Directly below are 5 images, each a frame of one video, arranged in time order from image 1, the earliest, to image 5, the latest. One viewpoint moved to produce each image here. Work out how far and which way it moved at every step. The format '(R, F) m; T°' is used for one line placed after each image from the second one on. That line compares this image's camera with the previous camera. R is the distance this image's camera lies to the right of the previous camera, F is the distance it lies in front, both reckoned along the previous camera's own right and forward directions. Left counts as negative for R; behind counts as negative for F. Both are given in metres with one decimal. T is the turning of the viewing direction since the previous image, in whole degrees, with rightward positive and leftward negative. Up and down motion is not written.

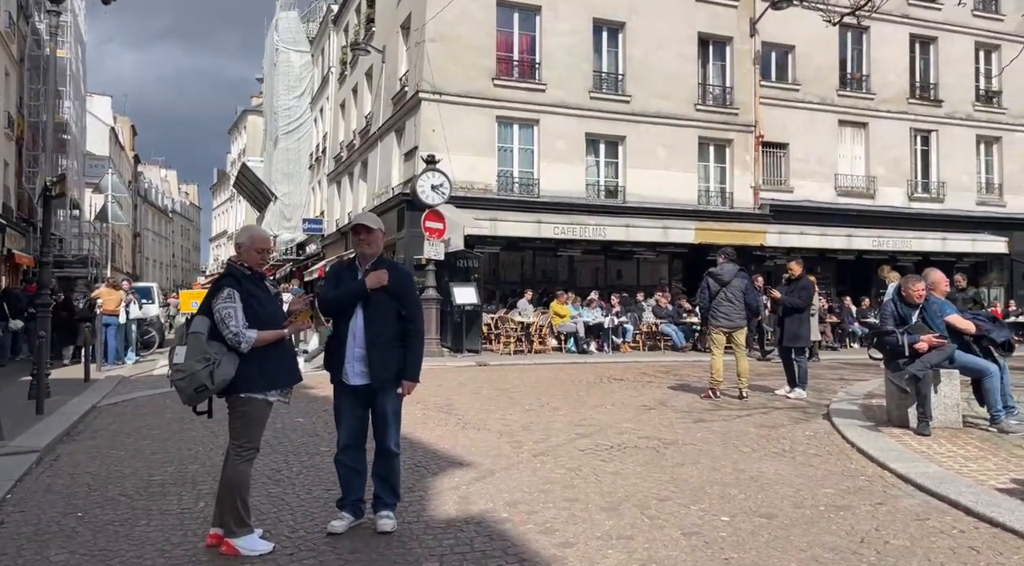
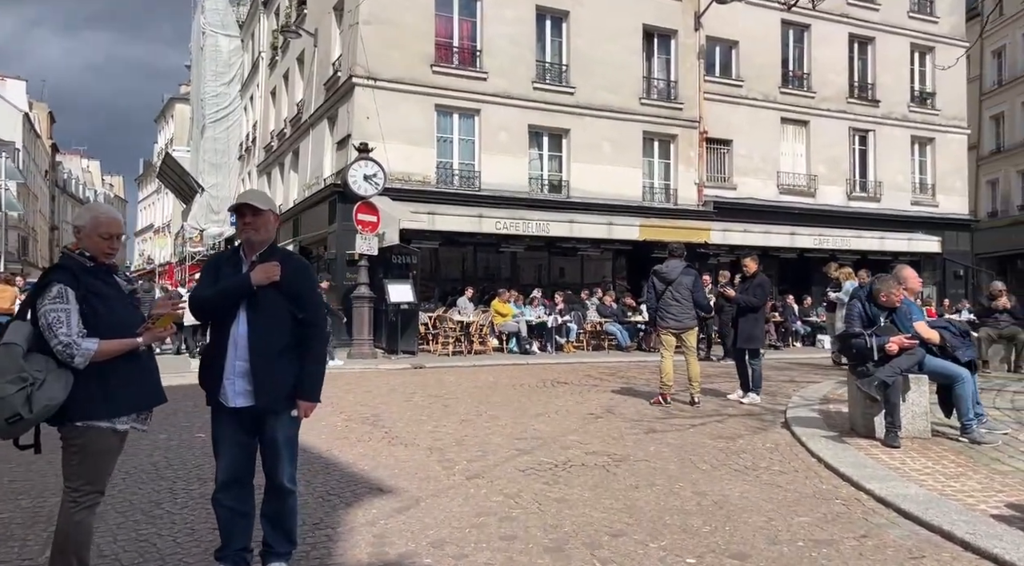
(+0.1, +0.7) m; +4°
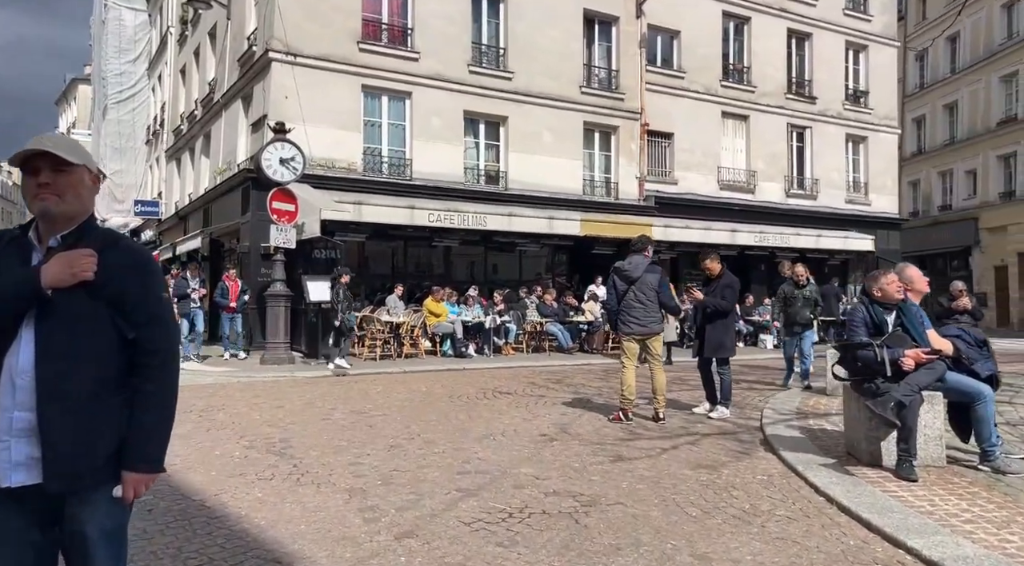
(-0.1, +1.1) m; +5°
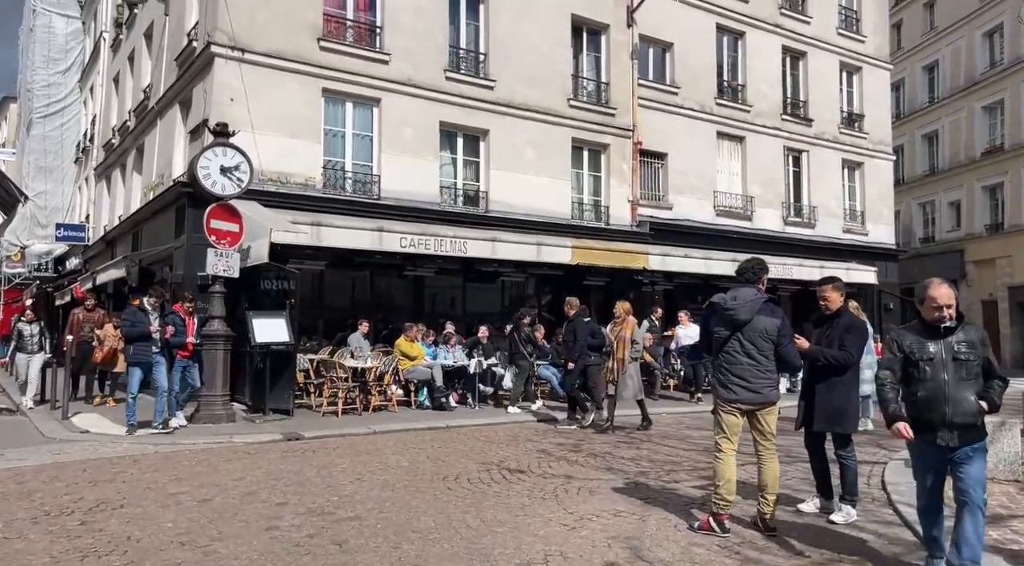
(-0.5, +2.2) m; +3°
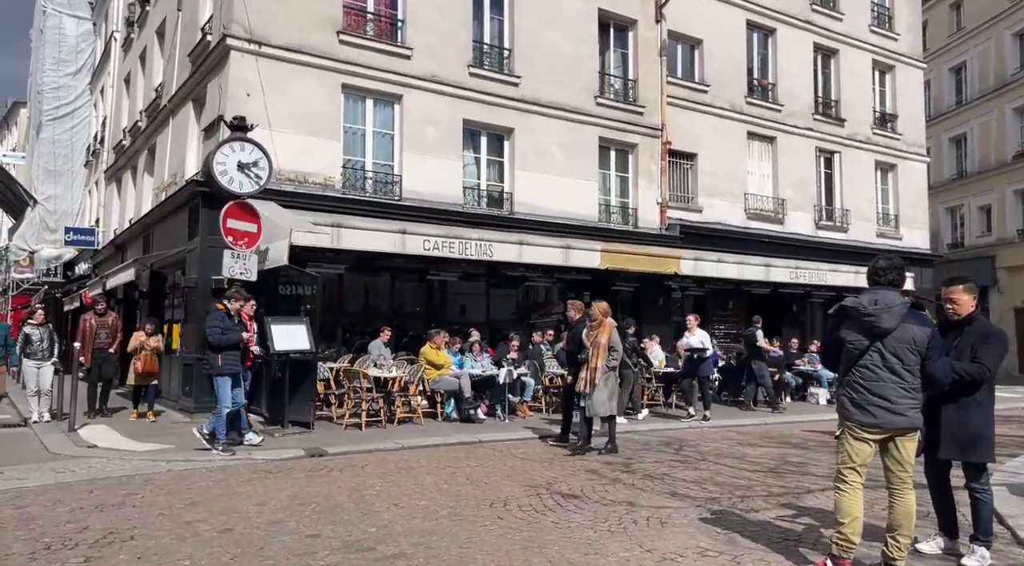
(-0.4, +0.7) m; -1°
